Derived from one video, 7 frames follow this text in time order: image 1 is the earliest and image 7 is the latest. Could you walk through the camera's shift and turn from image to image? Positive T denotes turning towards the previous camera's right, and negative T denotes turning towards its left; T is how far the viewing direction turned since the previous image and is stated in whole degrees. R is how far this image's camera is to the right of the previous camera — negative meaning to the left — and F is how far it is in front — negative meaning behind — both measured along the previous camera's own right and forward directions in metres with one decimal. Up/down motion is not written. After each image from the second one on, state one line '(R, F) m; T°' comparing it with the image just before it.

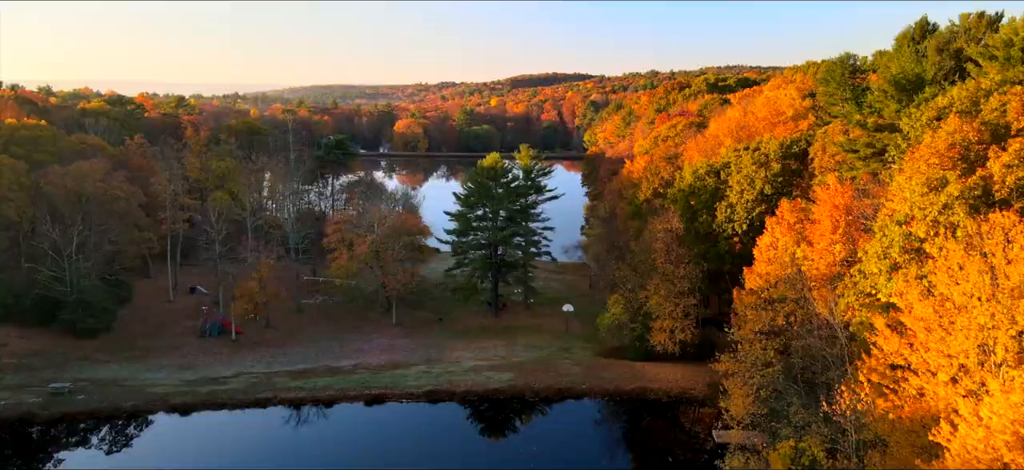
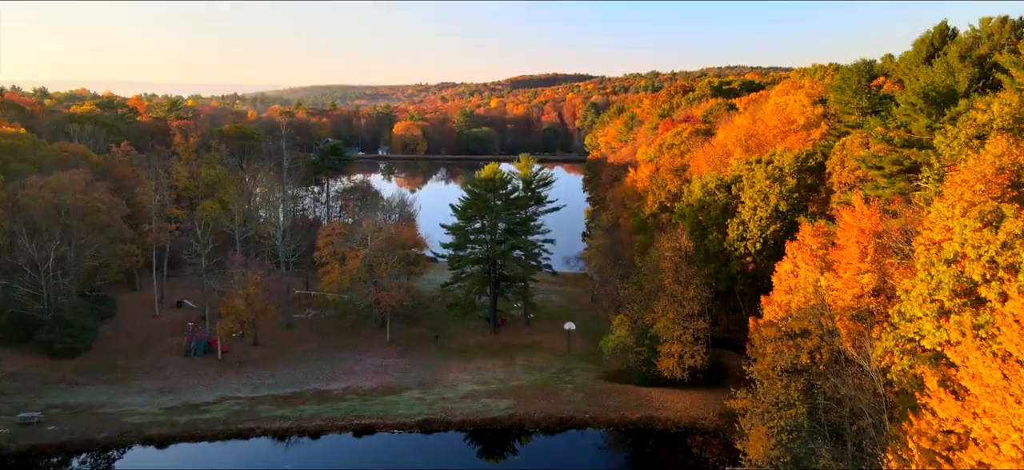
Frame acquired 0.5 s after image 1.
(0.0, +1.4) m; 0°
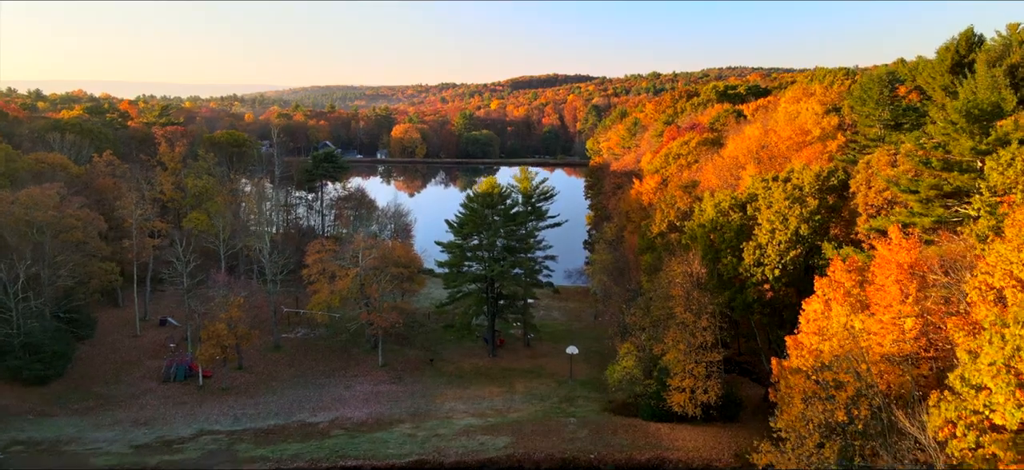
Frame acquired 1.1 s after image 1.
(0.0, +1.7) m; 0°
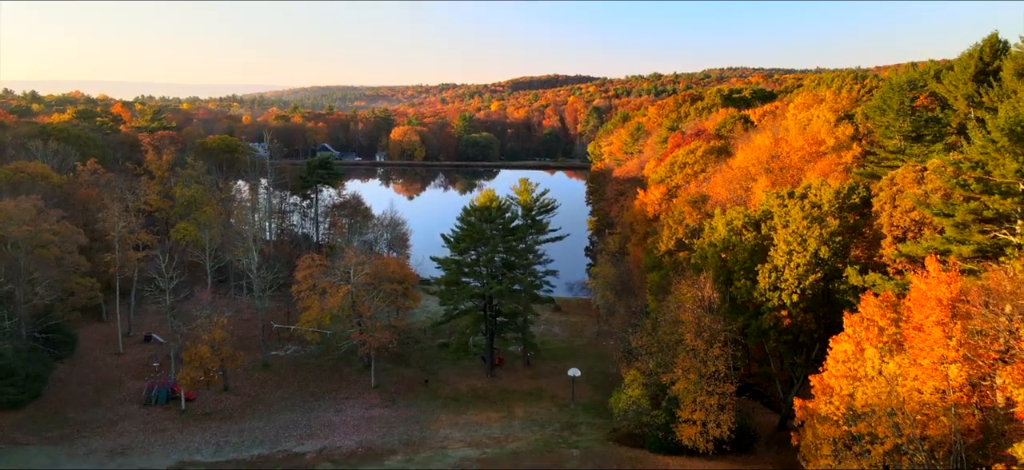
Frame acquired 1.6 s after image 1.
(0.0, +1.4) m; 0°
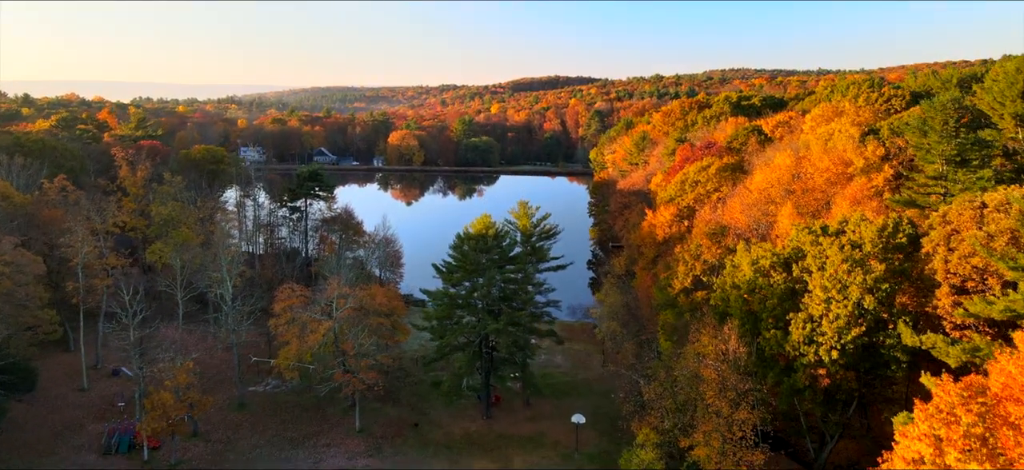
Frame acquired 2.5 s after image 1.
(+0.1, +2.5) m; 0°
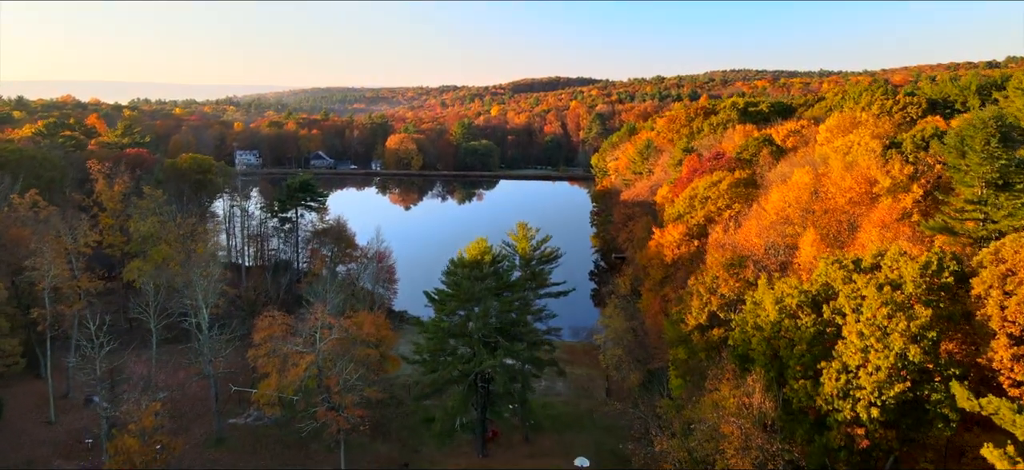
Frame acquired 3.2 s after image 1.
(+0.1, +2.0) m; 0°
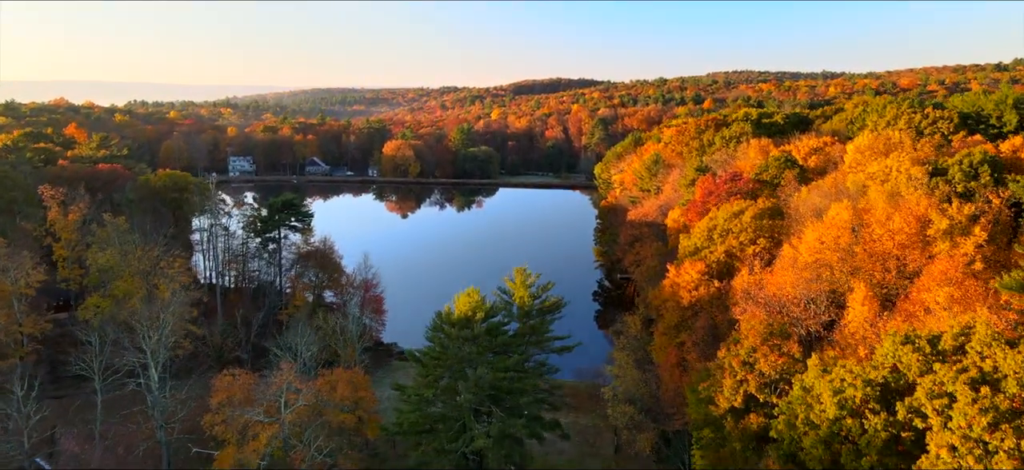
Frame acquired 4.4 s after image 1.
(+0.1, +3.3) m; 0°
